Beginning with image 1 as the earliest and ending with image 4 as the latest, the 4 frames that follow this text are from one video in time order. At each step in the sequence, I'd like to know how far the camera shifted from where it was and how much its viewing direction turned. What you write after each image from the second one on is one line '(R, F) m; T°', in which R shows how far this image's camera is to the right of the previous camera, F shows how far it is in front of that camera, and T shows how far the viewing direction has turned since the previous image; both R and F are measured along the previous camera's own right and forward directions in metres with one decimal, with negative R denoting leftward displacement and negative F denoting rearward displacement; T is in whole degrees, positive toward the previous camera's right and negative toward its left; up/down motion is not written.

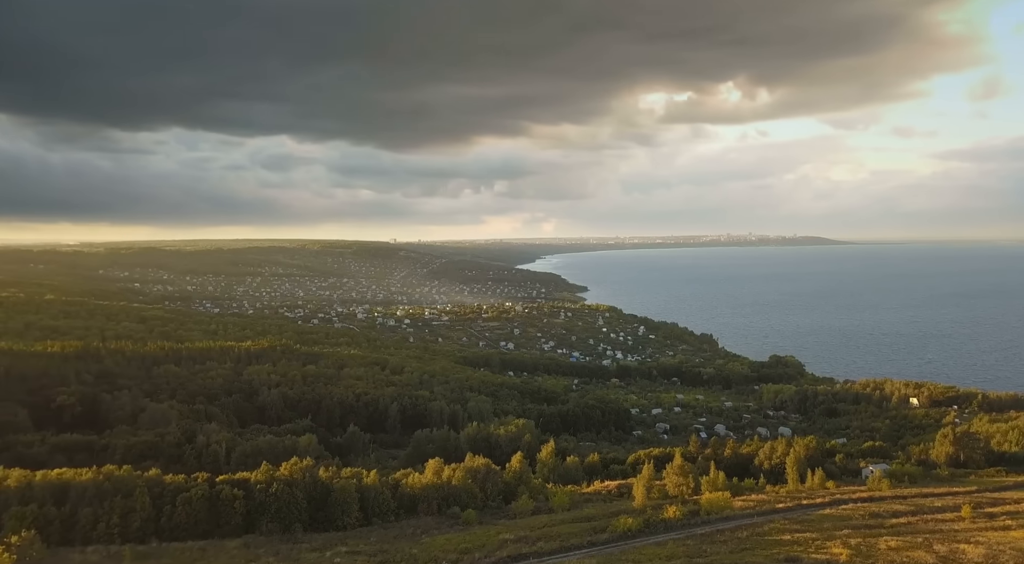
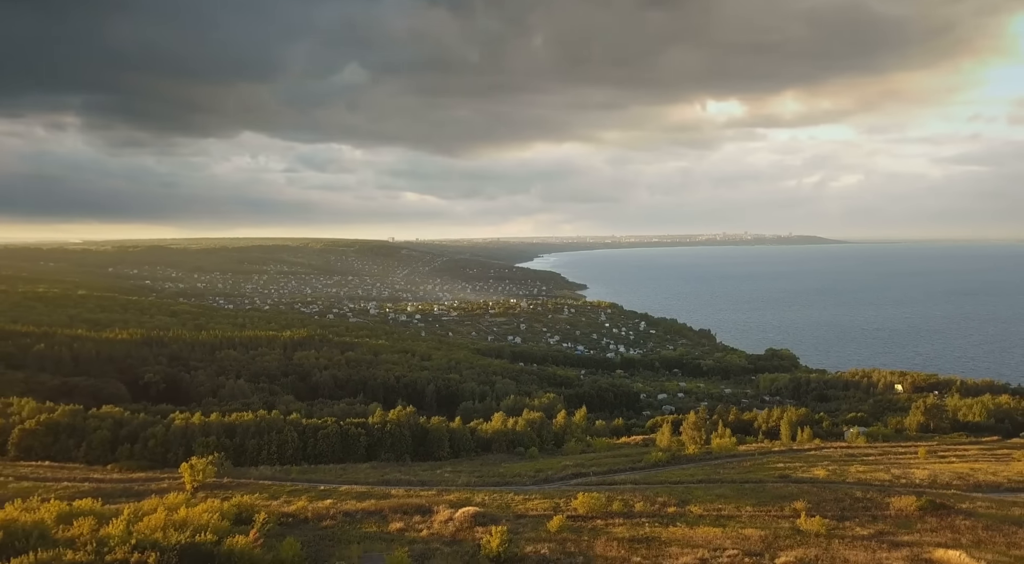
(-2.9, -9.1) m; 0°
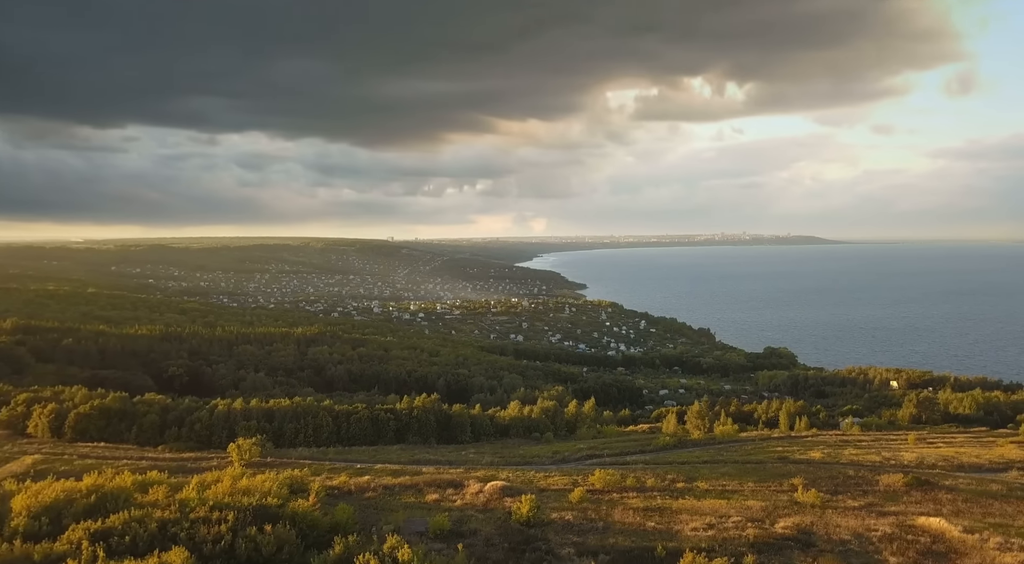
(-1.0, -2.9) m; 0°
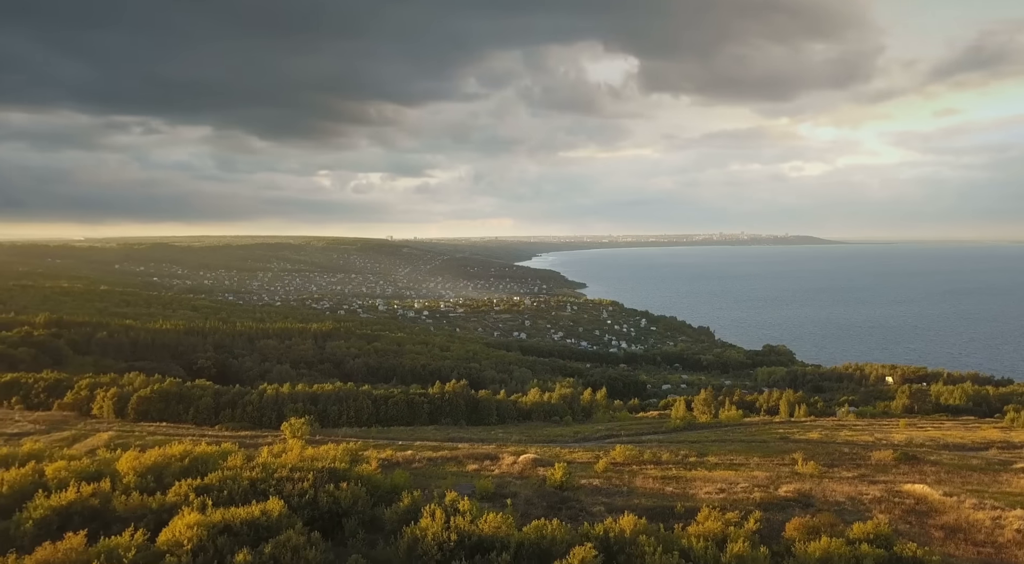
(-1.4, -3.7) m; 0°
